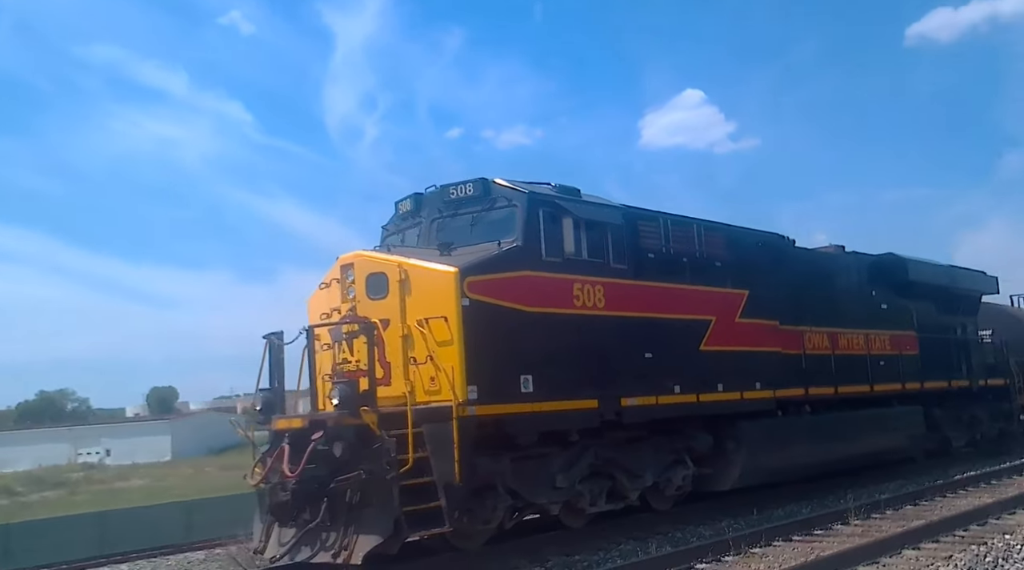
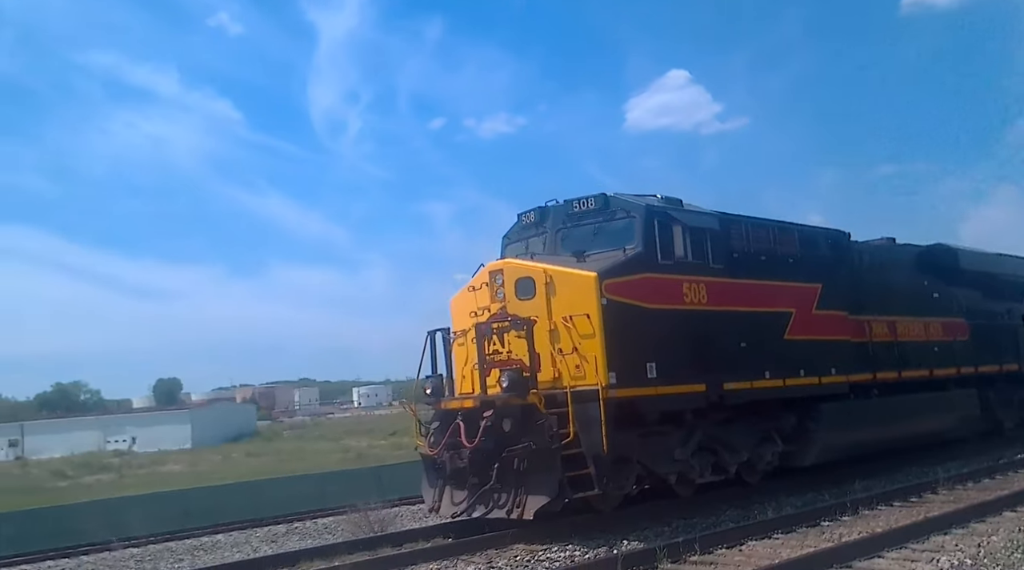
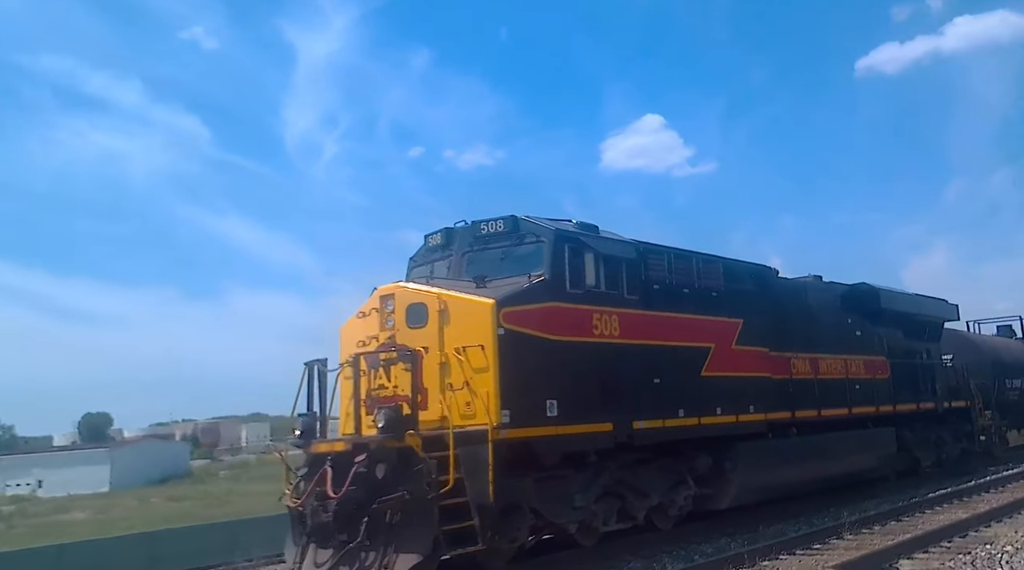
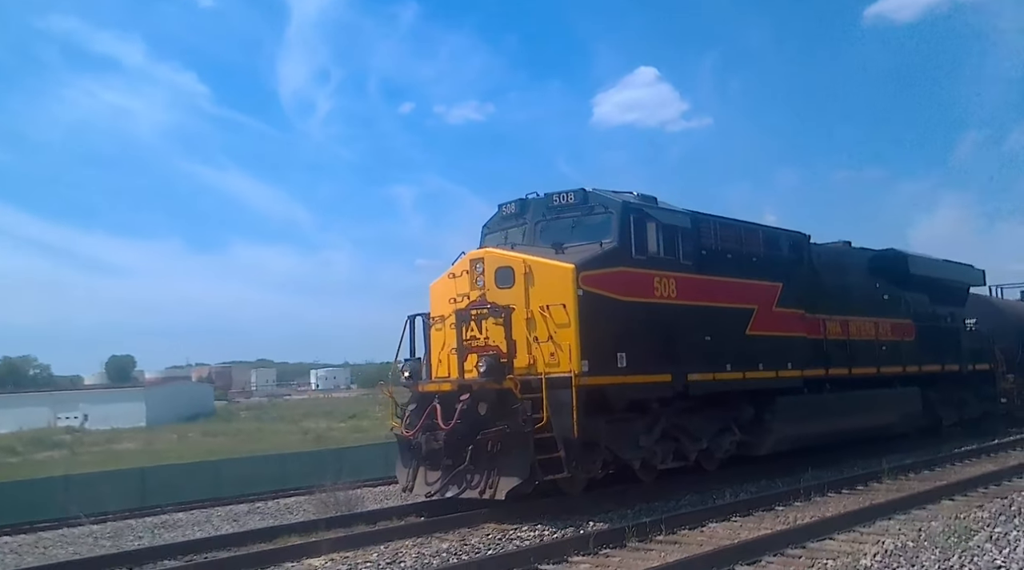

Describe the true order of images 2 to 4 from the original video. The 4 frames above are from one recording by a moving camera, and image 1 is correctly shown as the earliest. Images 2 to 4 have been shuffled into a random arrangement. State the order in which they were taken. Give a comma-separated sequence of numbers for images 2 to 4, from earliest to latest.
3, 2, 4
